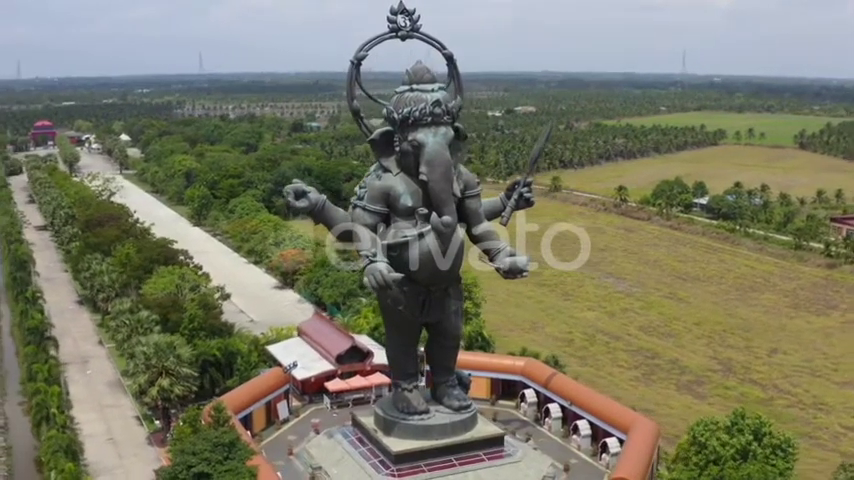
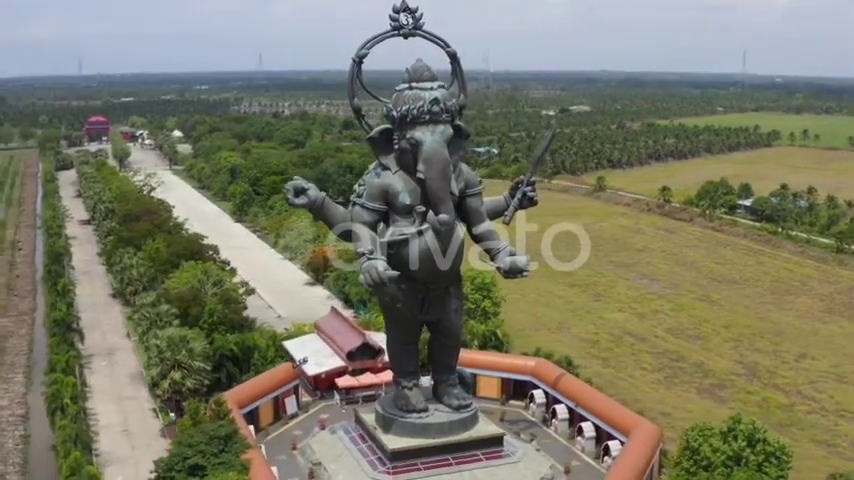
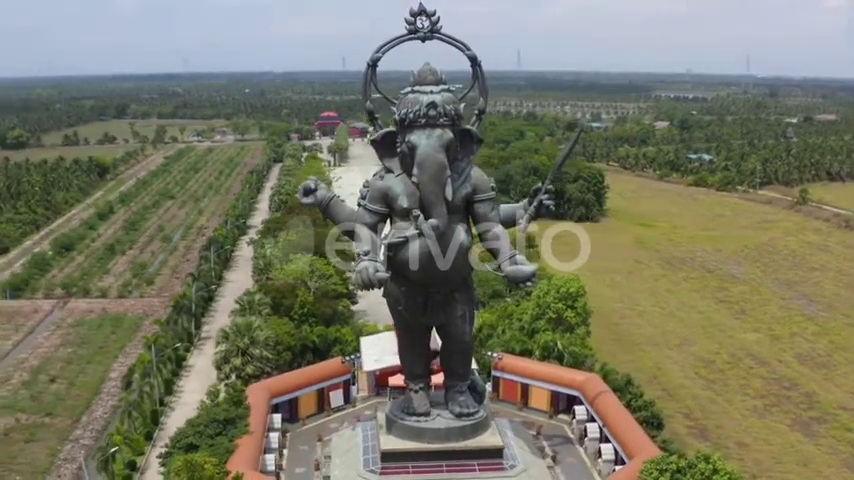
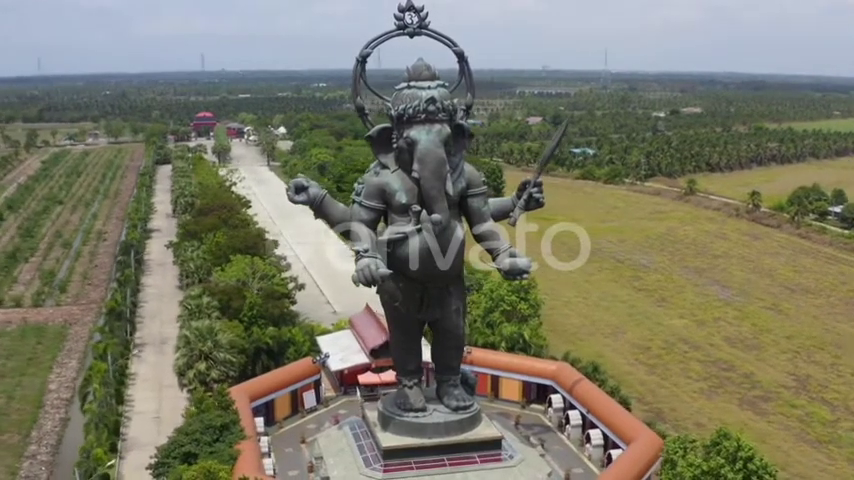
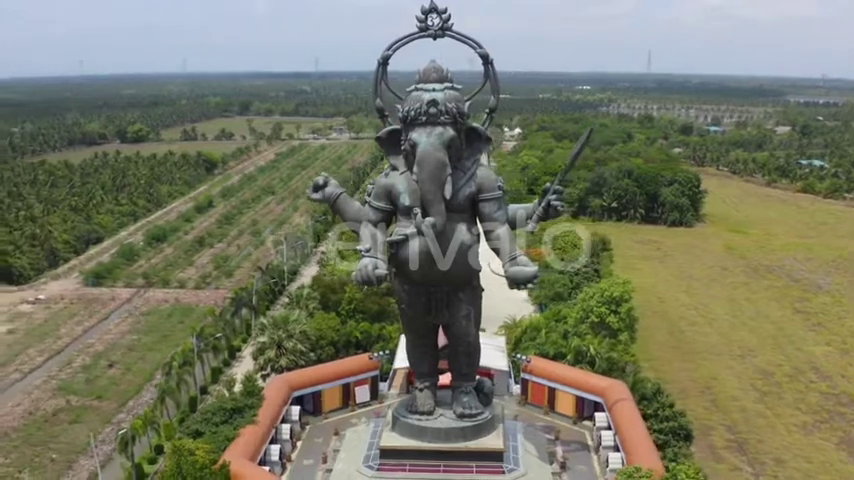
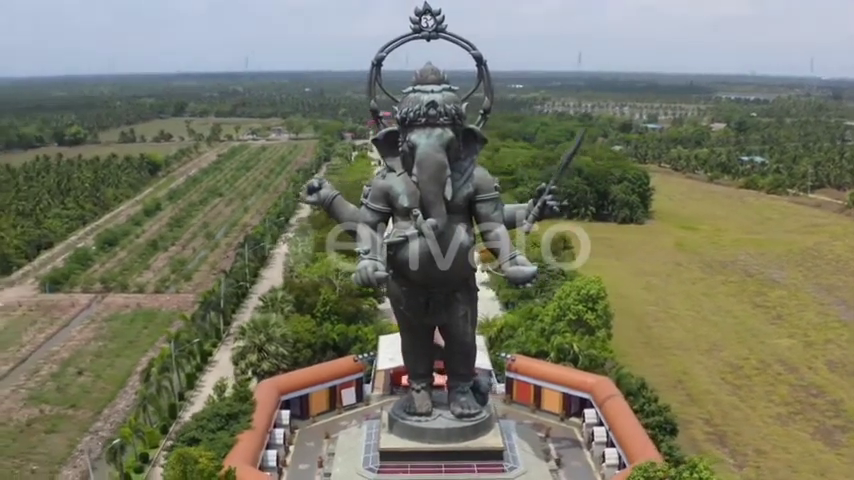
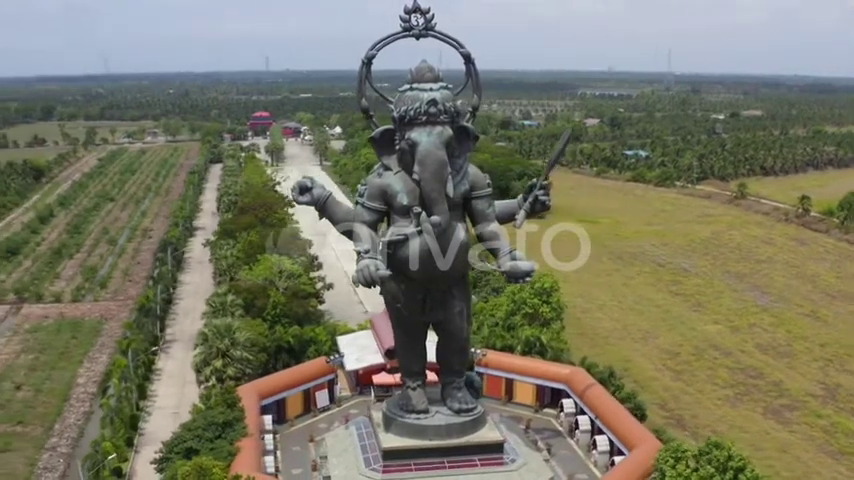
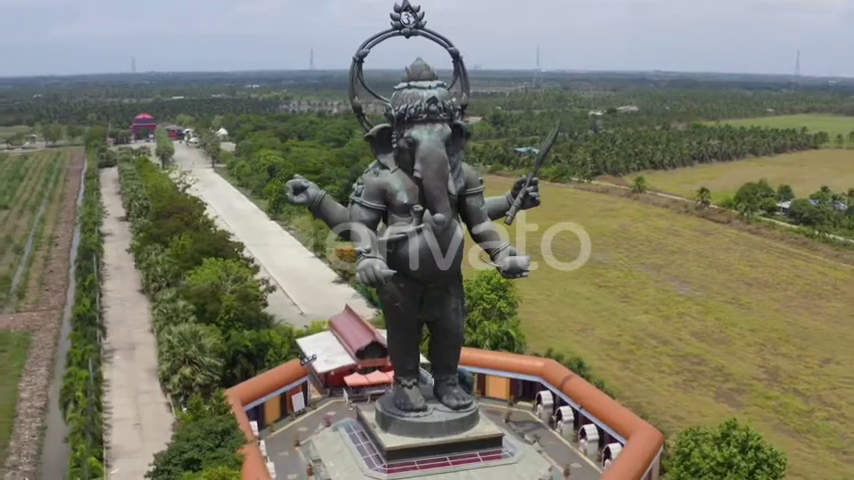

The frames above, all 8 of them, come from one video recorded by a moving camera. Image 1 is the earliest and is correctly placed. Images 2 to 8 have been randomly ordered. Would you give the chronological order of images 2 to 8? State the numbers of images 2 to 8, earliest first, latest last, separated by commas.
2, 8, 4, 7, 3, 6, 5
